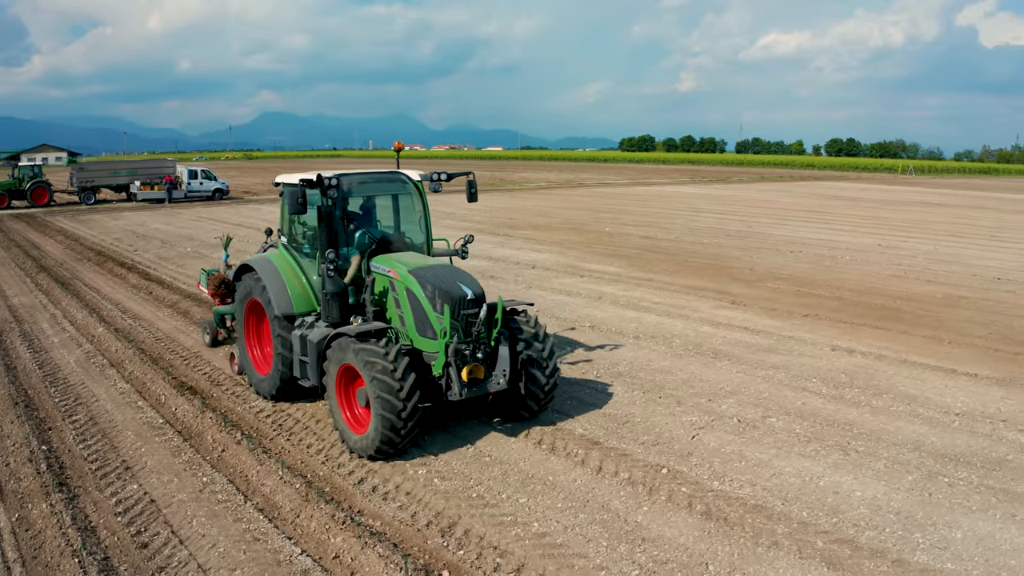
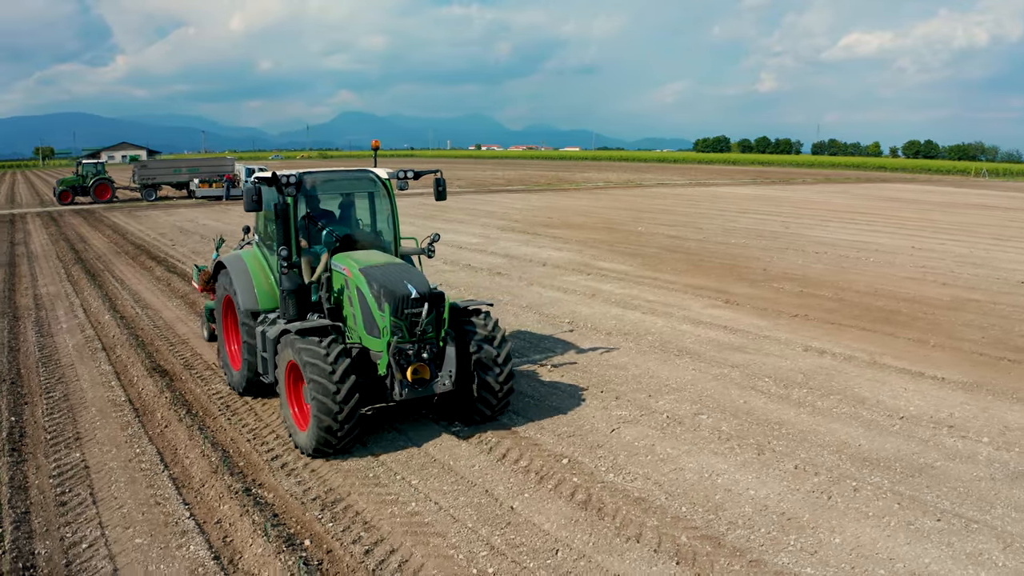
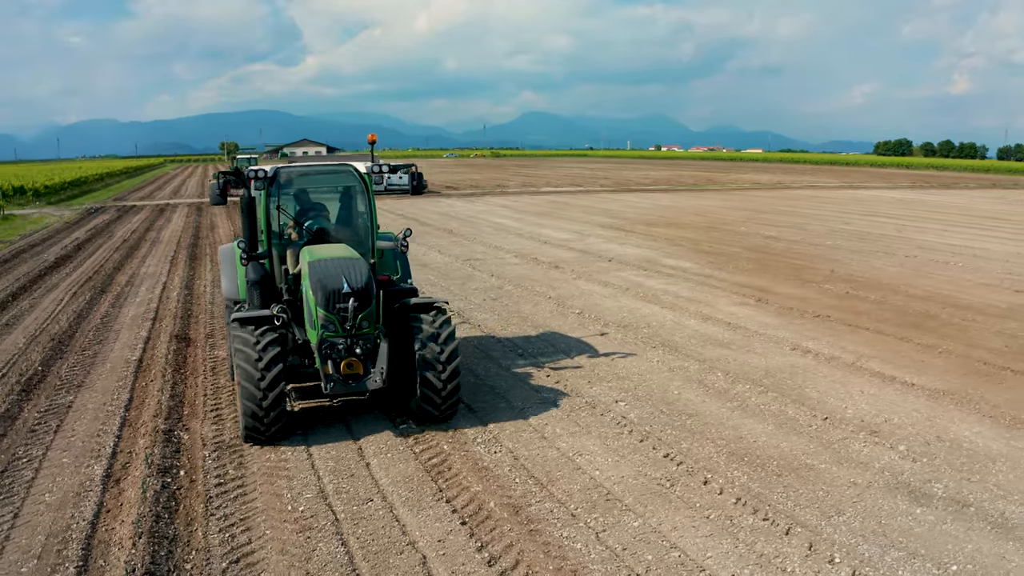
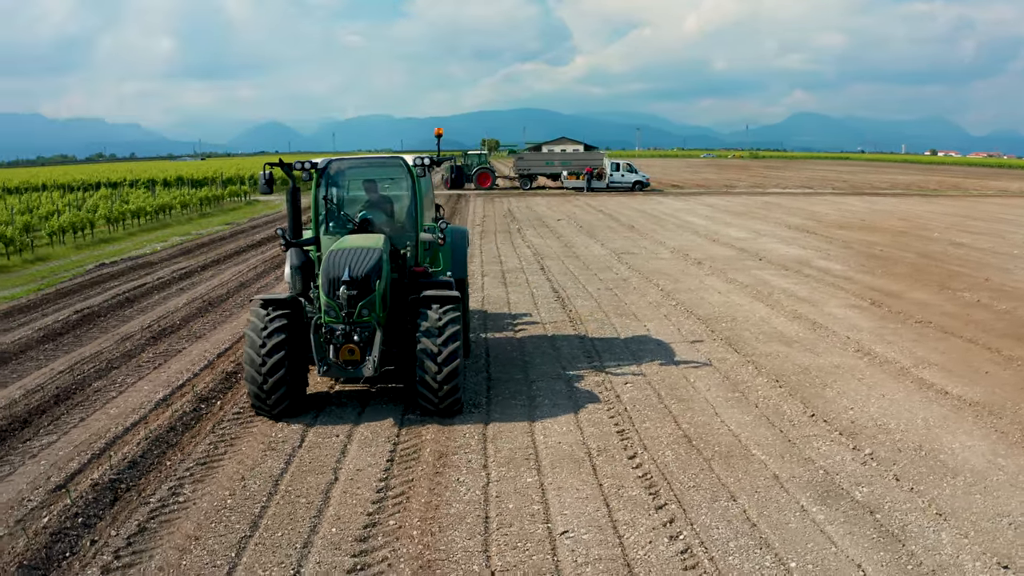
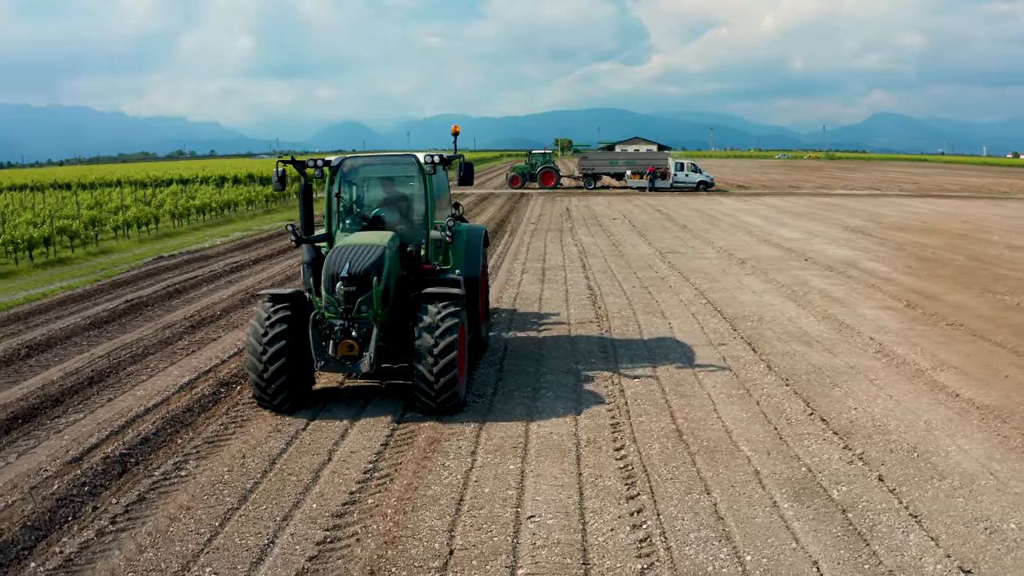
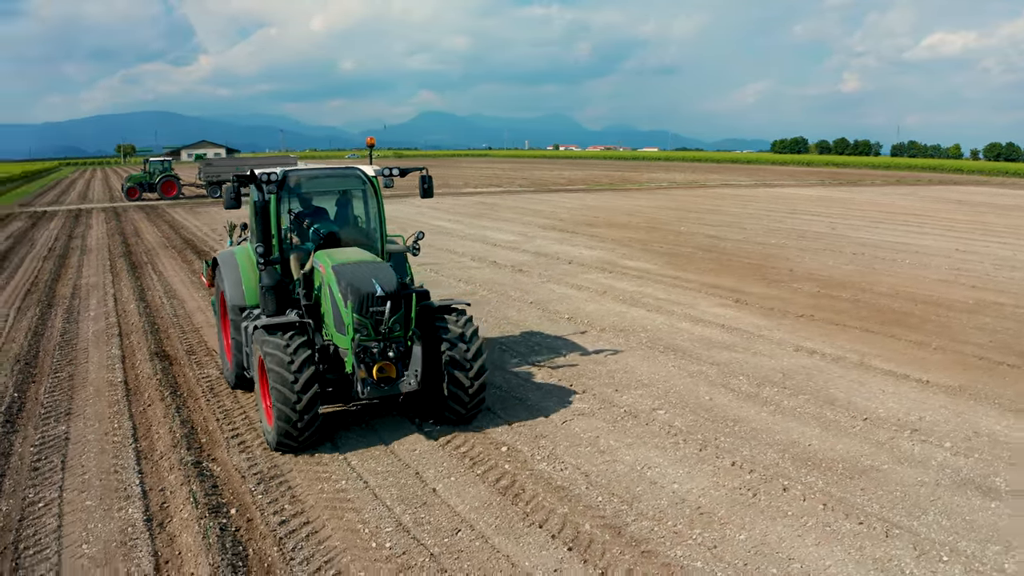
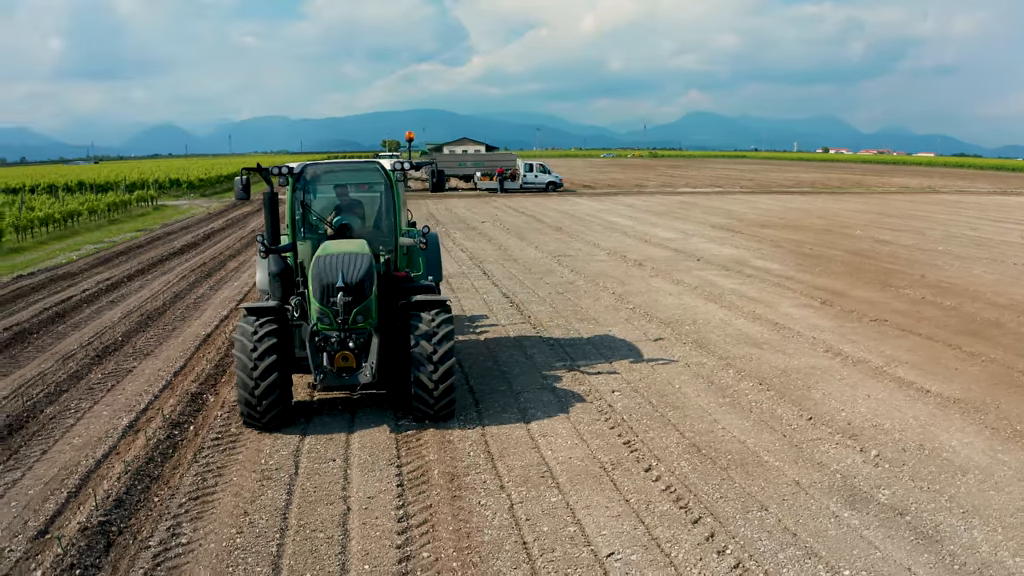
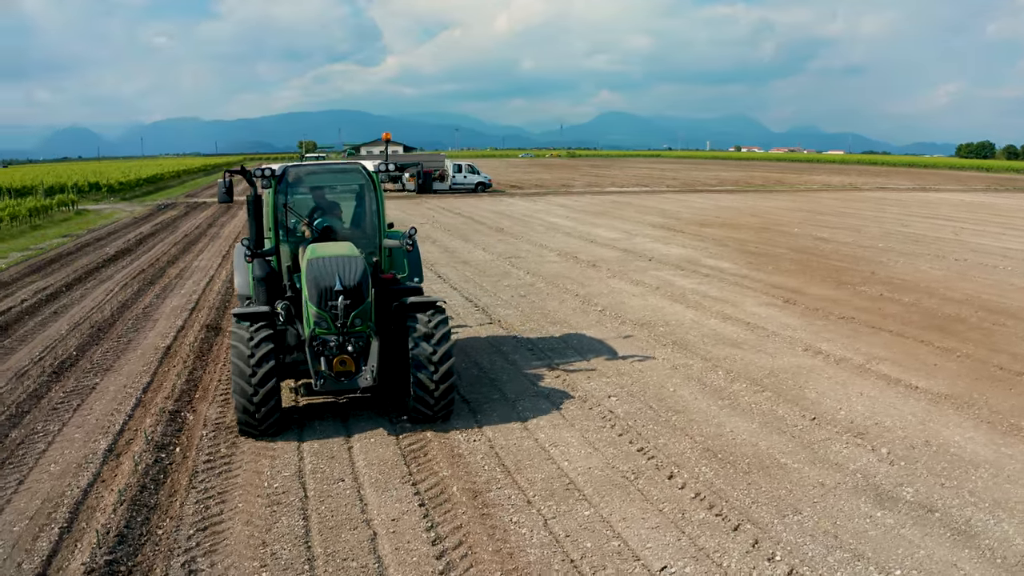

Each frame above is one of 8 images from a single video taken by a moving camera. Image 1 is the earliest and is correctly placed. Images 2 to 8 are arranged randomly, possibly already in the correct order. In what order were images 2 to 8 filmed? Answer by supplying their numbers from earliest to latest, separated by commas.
2, 6, 3, 8, 7, 4, 5
